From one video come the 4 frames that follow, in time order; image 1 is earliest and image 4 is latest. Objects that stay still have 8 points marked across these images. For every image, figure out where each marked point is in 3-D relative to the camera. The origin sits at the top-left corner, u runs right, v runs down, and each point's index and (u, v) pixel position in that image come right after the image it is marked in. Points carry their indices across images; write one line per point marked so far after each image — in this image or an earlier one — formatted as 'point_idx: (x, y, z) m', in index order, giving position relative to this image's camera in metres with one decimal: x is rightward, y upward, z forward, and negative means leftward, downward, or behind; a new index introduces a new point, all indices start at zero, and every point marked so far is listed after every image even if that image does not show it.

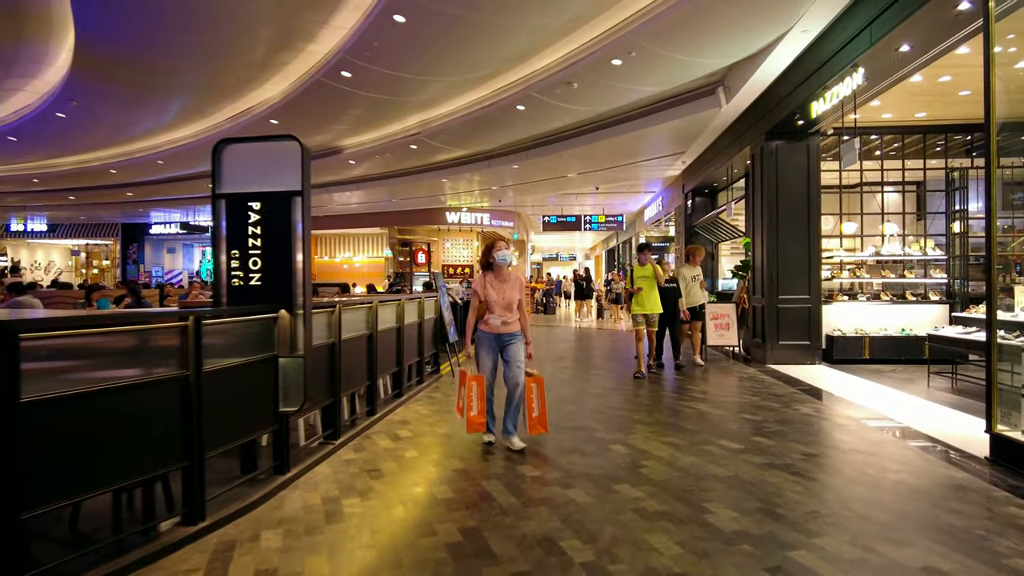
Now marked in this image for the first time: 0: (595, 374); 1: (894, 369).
0: (+0.9, -0.9, +7.1) m
1: (+4.3, -0.9, +7.4) m
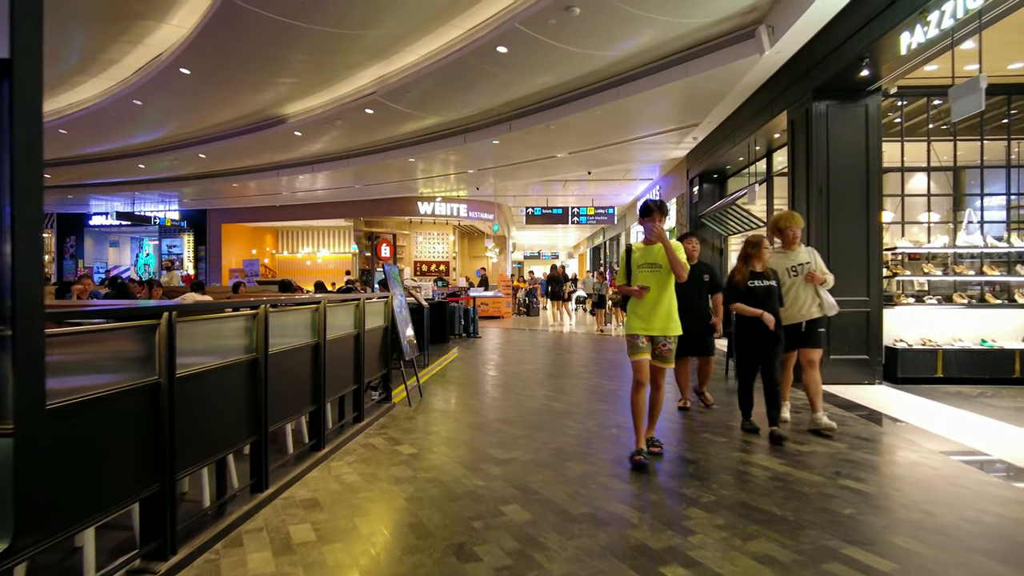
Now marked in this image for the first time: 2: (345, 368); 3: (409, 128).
0: (+0.7, -0.9, +5.4) m
1: (+4.1, -0.9, +5.7) m
2: (-1.1, -0.5, +4.1) m
3: (-1.5, +2.4, +9.5) m
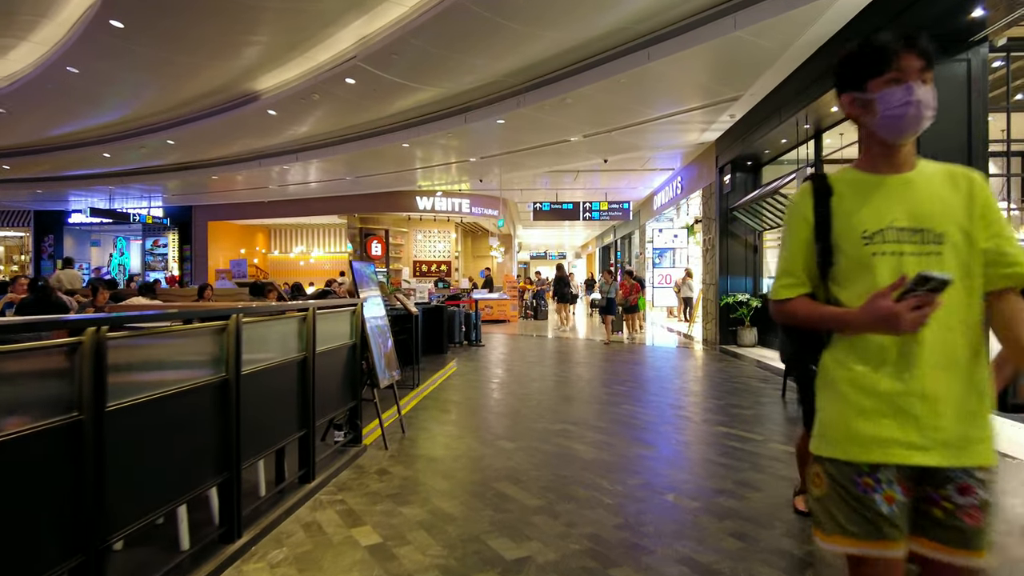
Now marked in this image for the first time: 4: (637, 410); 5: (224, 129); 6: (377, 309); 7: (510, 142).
0: (+0.8, -0.9, +4.1) m
1: (+4.2, -0.9, +4.4) m
2: (-1.0, -0.5, +2.9) m
3: (-1.4, +2.3, +8.3) m
4: (+0.9, -0.9, +4.9) m
5: (-4.1, +2.3, +9.2) m
6: (-0.9, -0.1, +4.2) m
7: (0.0, +2.1, +9.4) m
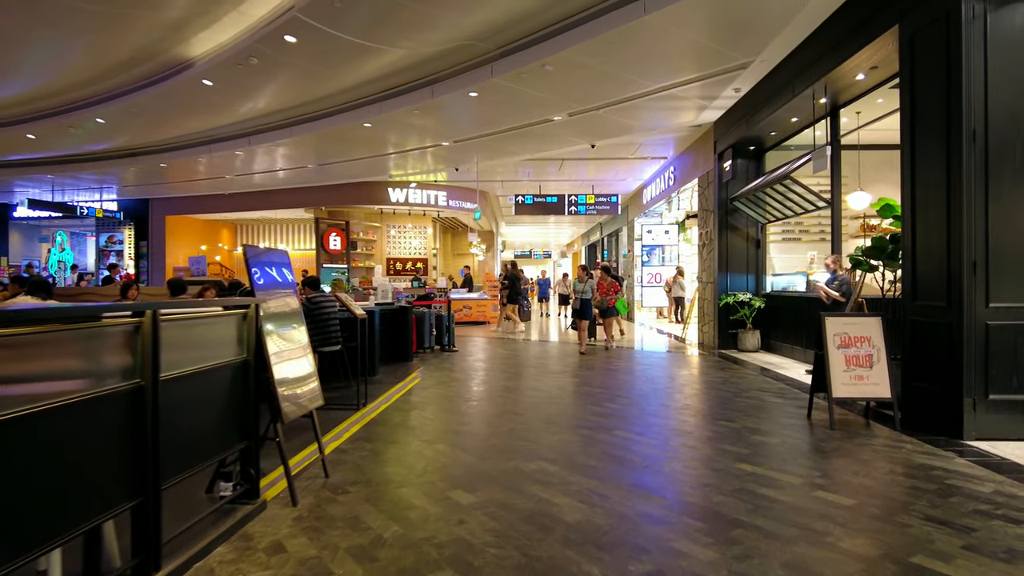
0: (+0.6, -0.9, +3.1) m
1: (+4.0, -0.9, +3.5) m
2: (-1.2, -0.5, +1.8) m
3: (-1.7, +2.3, +7.2) m
4: (+0.7, -0.9, +3.9) m
5: (-4.4, +2.3, +8.1) m
6: (-1.1, -0.1, +3.2) m
7: (-0.3, +2.1, +8.4) m
